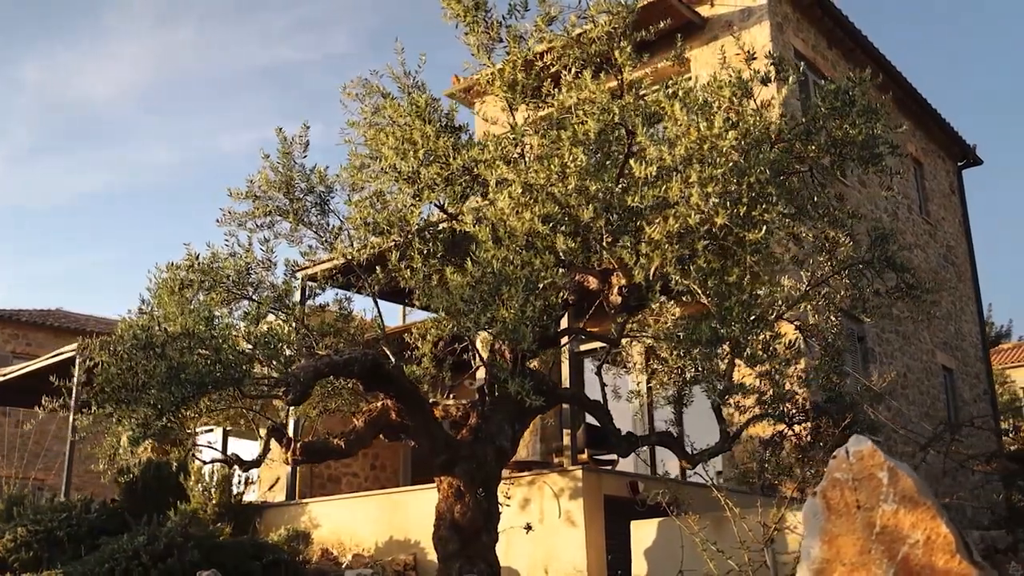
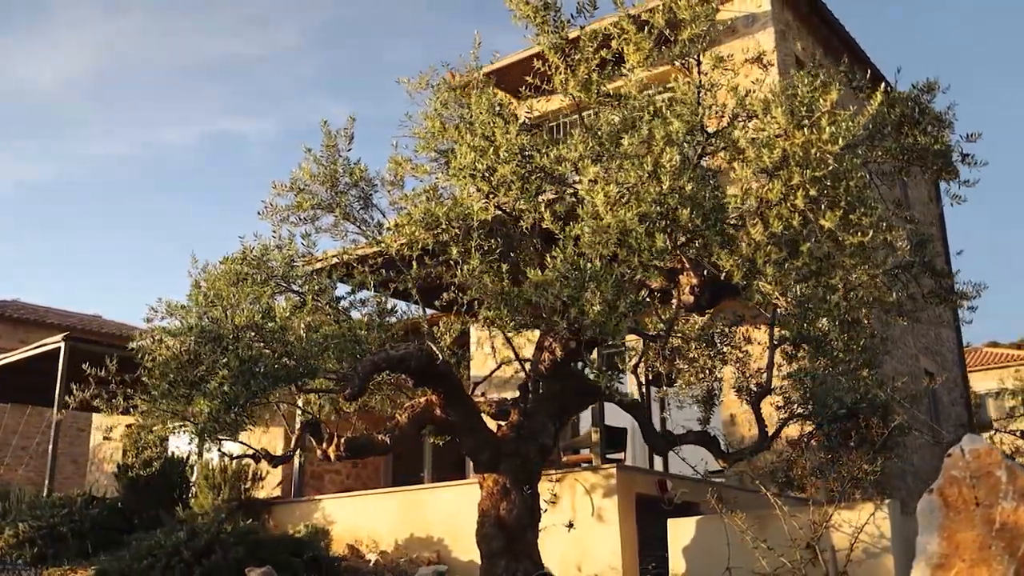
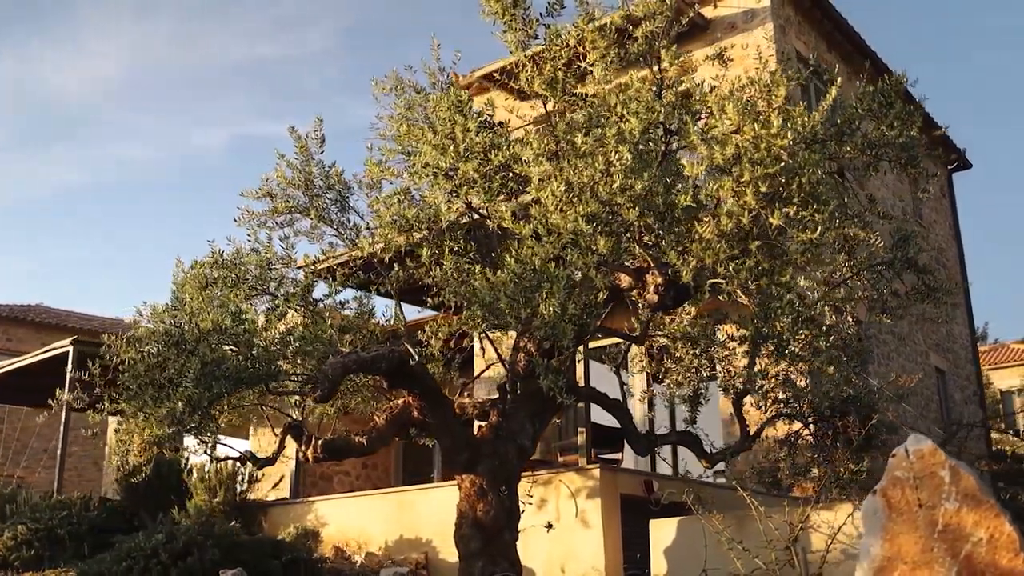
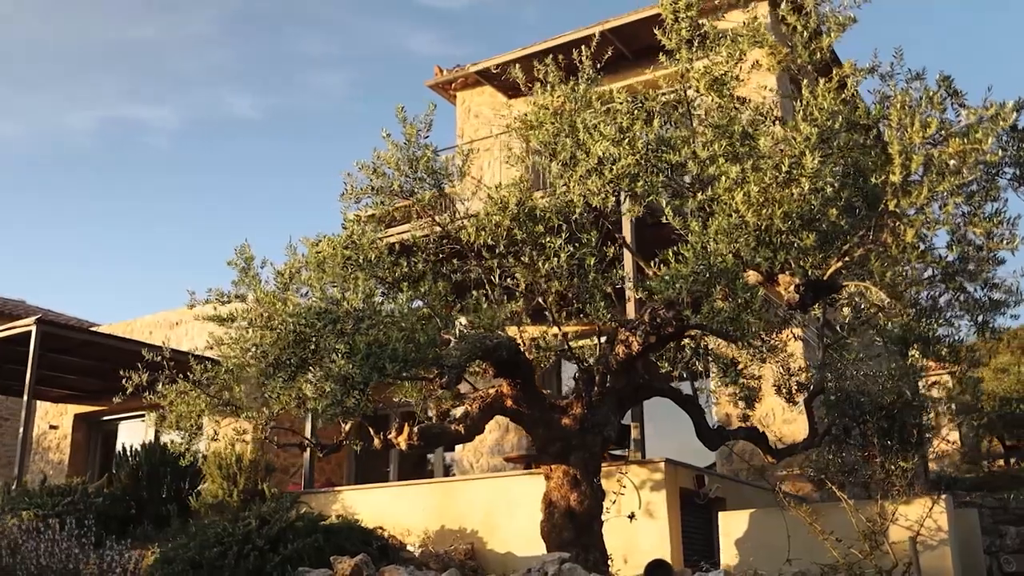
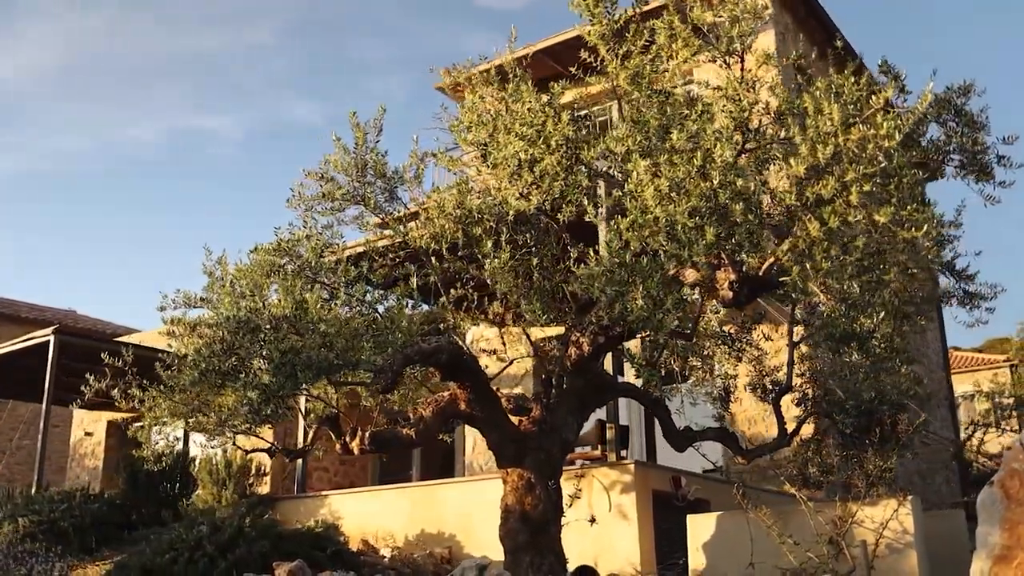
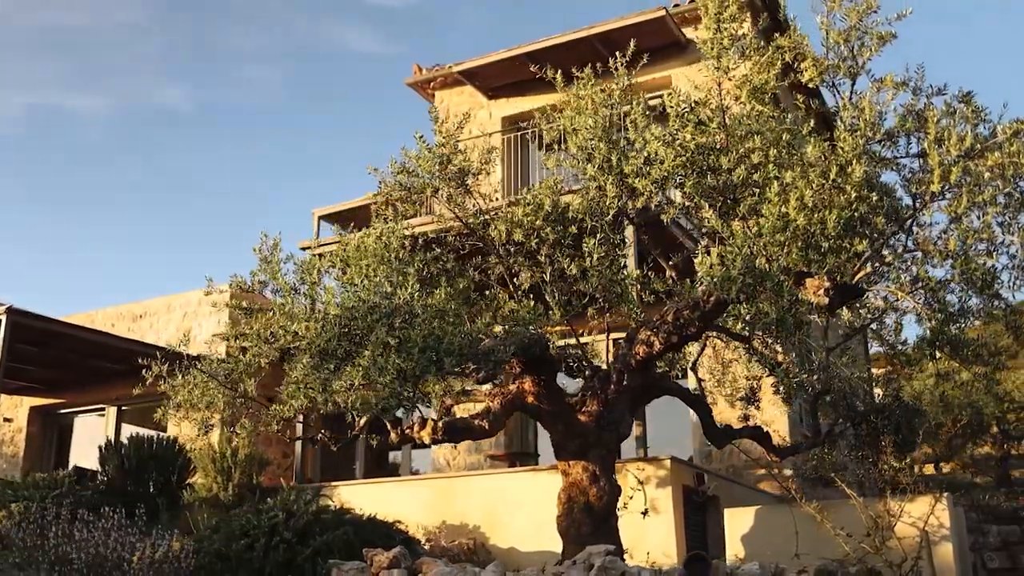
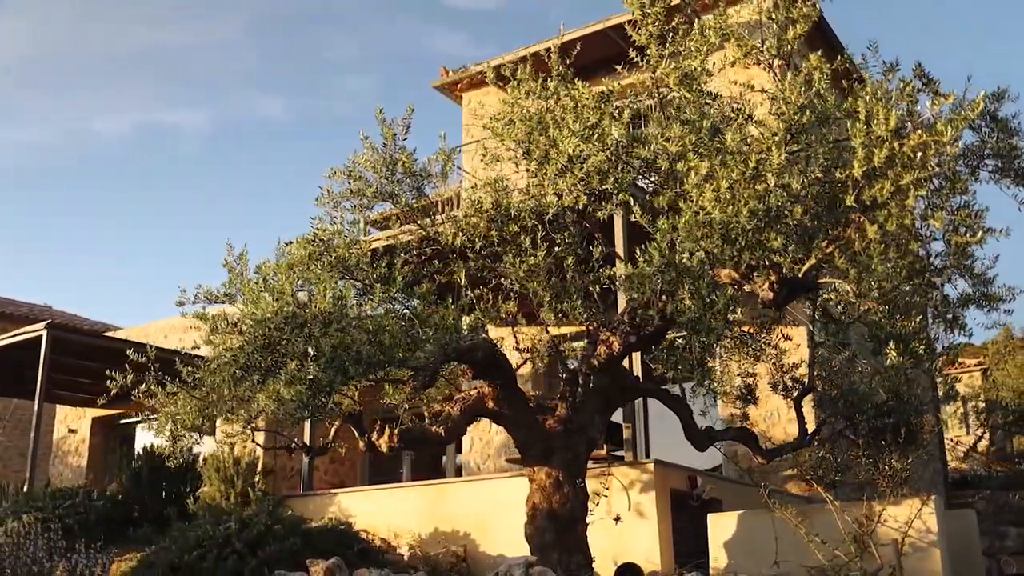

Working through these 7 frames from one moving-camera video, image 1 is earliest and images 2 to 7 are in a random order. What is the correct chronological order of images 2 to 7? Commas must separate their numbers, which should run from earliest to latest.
3, 2, 5, 7, 4, 6
